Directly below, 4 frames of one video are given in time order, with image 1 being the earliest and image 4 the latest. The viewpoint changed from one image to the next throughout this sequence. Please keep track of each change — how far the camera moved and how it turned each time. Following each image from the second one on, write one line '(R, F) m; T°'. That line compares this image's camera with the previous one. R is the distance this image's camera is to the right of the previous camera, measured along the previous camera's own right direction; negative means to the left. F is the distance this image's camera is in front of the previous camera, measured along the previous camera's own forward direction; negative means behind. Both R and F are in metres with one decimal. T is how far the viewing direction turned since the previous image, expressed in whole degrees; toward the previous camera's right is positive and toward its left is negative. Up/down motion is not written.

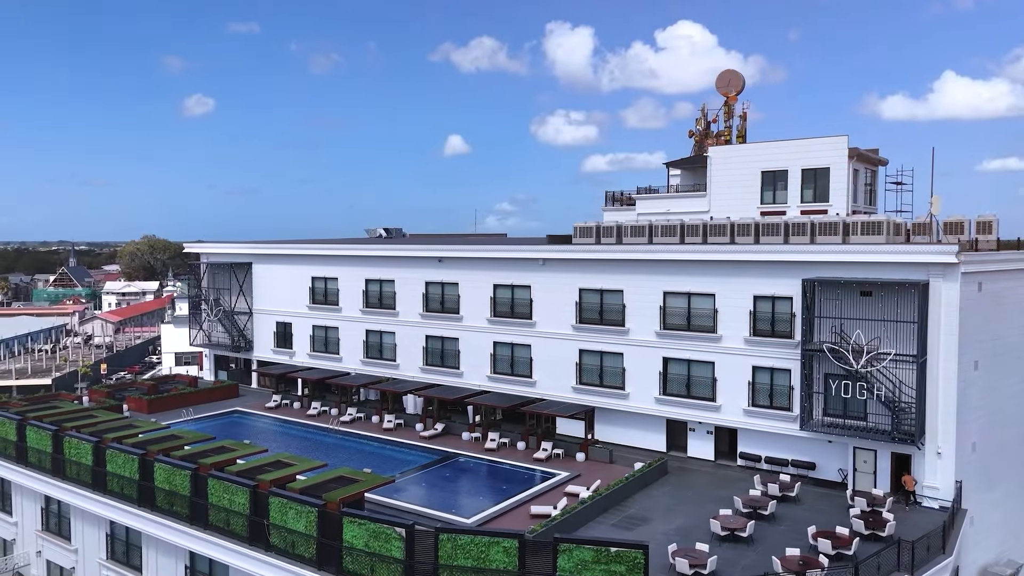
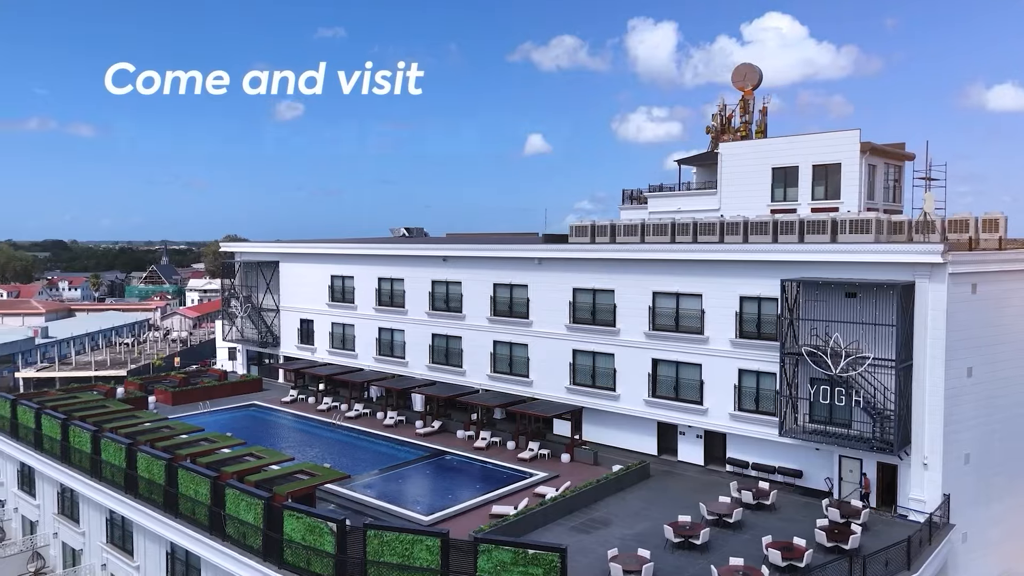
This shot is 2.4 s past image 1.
(+3.7, +0.2) m; -5°
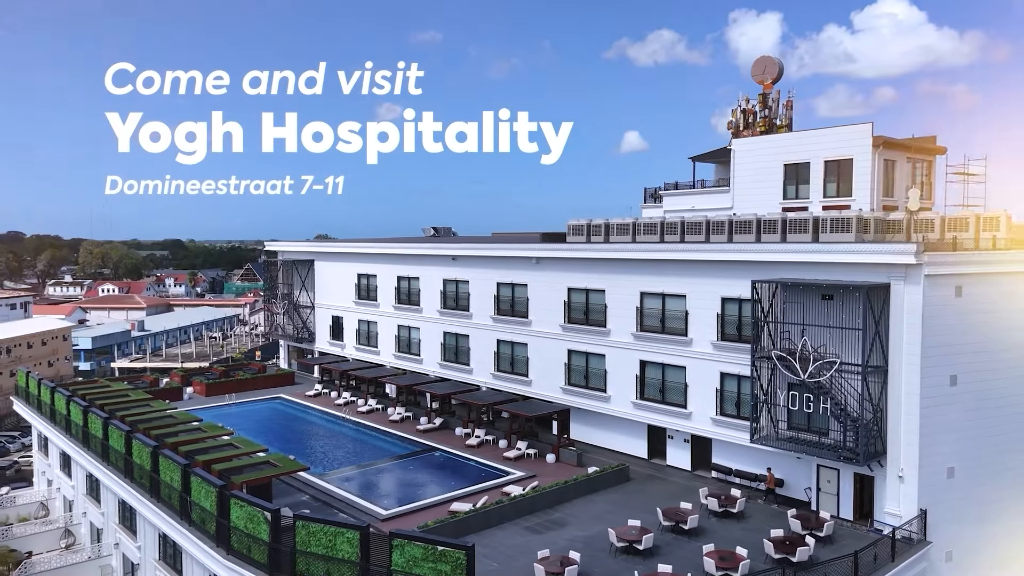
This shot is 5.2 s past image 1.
(+4.2, +0.1) m; -6°
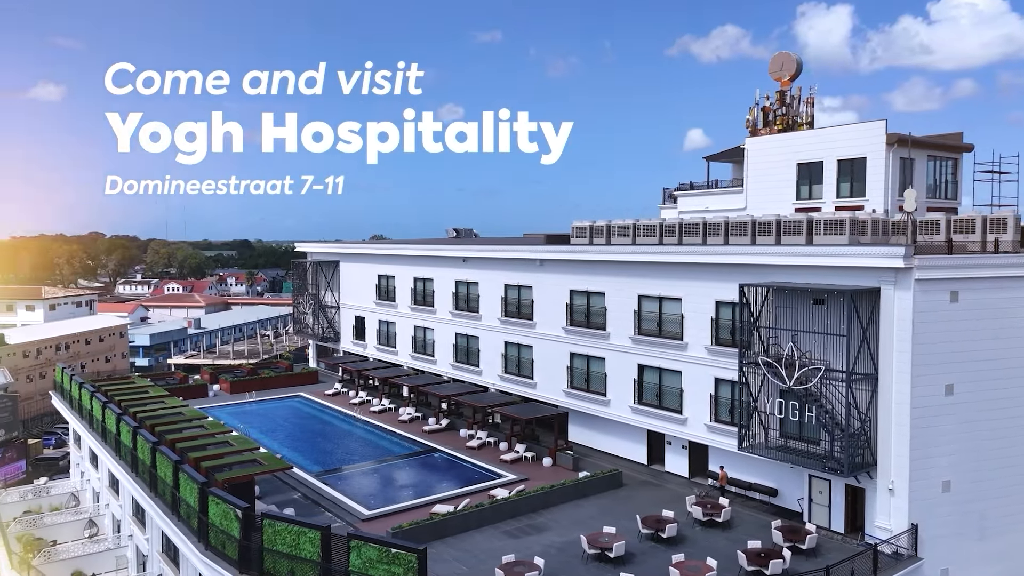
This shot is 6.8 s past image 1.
(+2.4, +0.2) m; -4°
